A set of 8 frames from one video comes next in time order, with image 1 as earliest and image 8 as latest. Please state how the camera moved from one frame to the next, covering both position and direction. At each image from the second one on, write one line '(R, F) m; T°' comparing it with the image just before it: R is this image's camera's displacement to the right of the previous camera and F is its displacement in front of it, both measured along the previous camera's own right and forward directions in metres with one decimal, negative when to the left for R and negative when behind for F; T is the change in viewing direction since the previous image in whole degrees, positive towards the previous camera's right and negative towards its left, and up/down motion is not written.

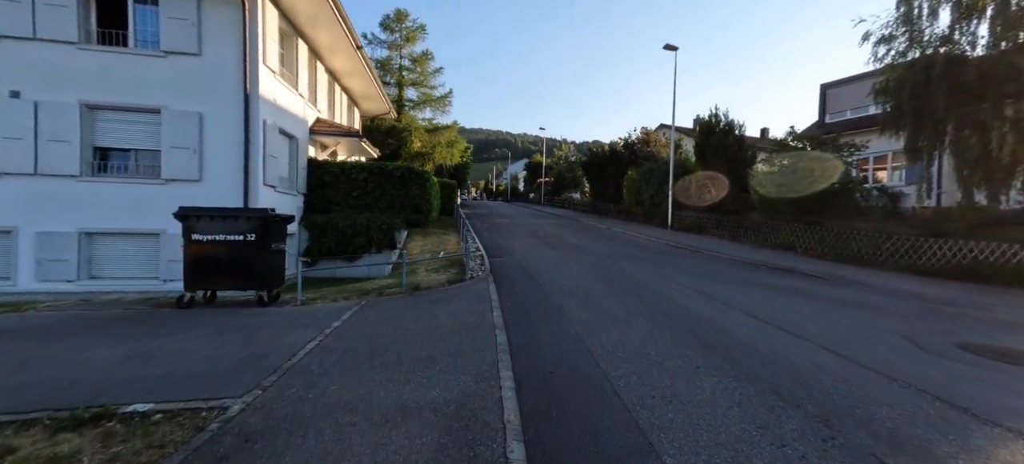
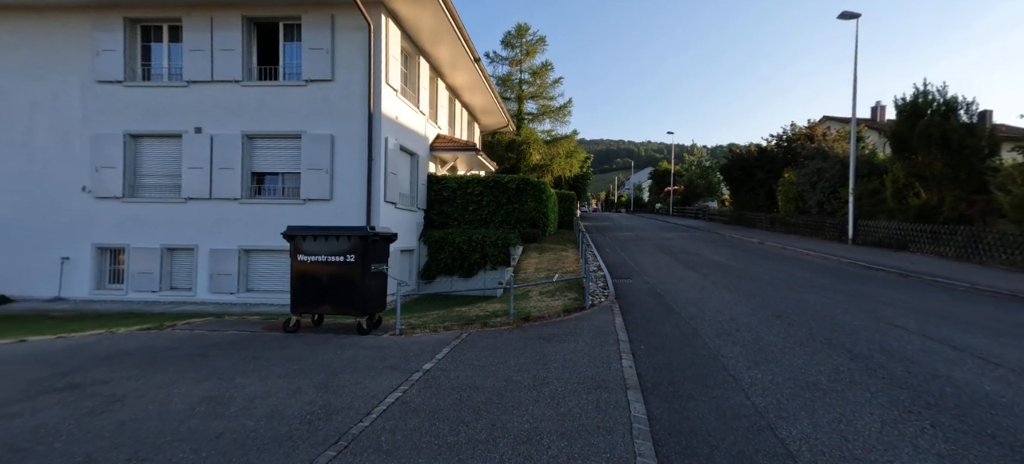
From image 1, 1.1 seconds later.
(-0.1, +0.9) m; -15°
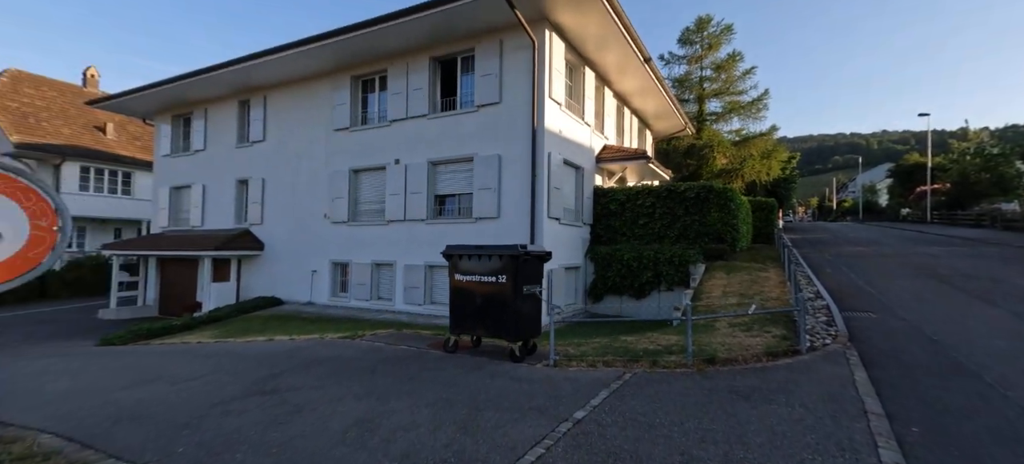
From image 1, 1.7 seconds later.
(0.0, +0.6) m; -21°
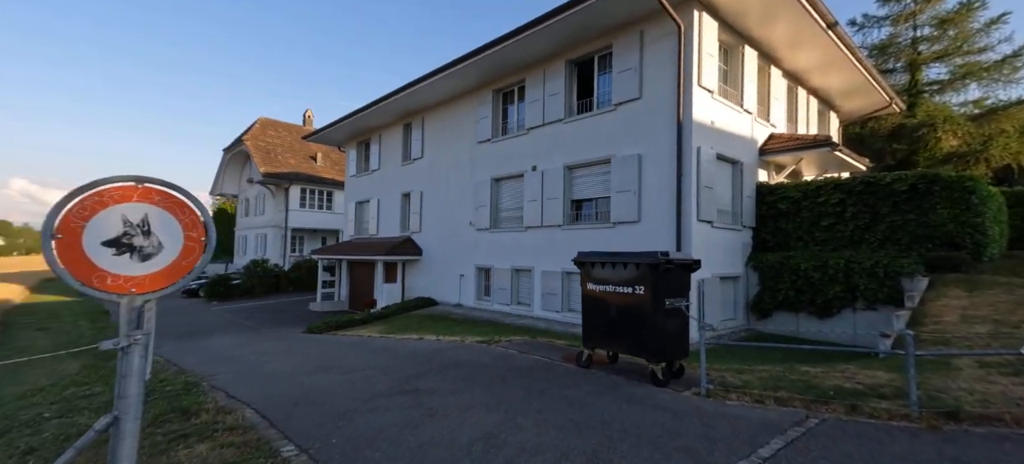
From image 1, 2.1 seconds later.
(0.0, +0.4) m; -17°
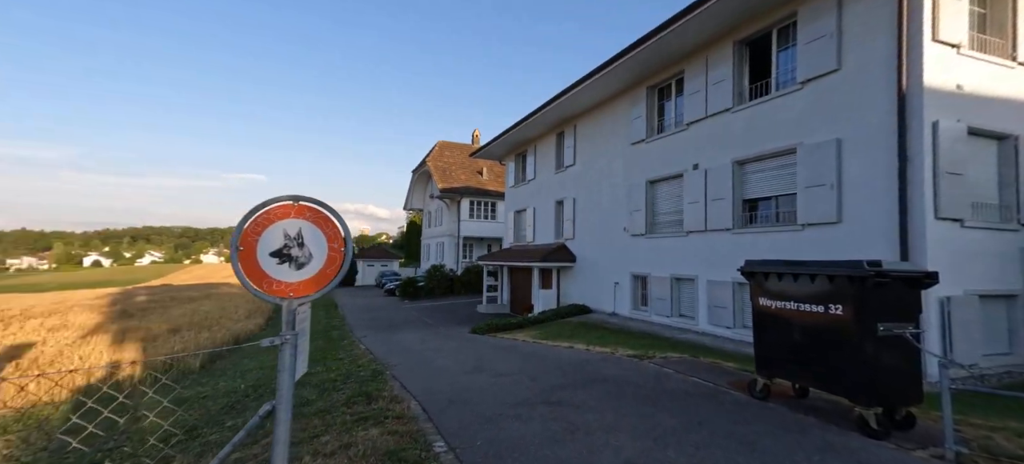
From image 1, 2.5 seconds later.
(+0.1, +0.4) m; -19°
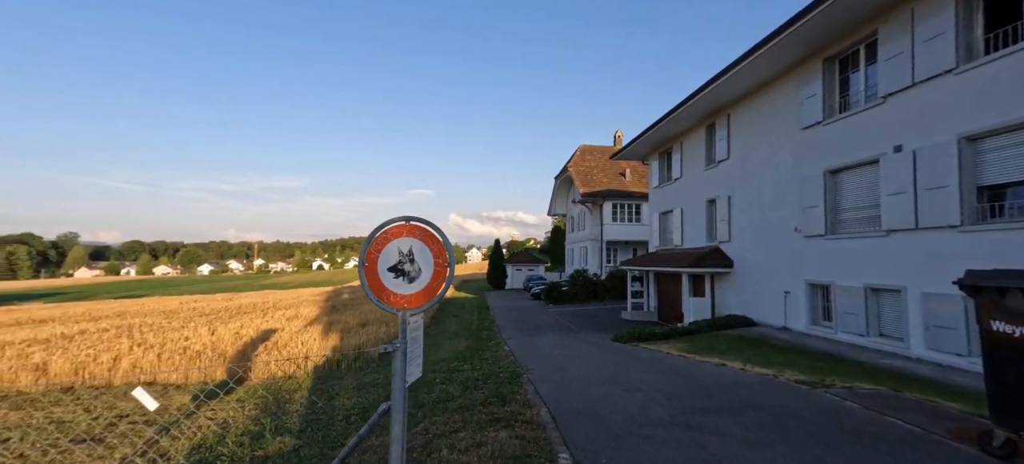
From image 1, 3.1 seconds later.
(+0.3, +0.4) m; -18°
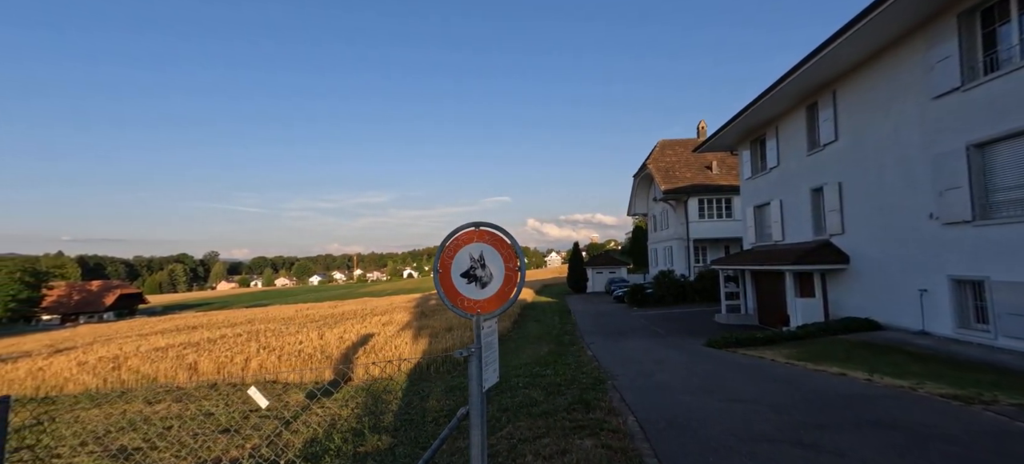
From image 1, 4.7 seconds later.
(0.0, +0.2) m; -10°
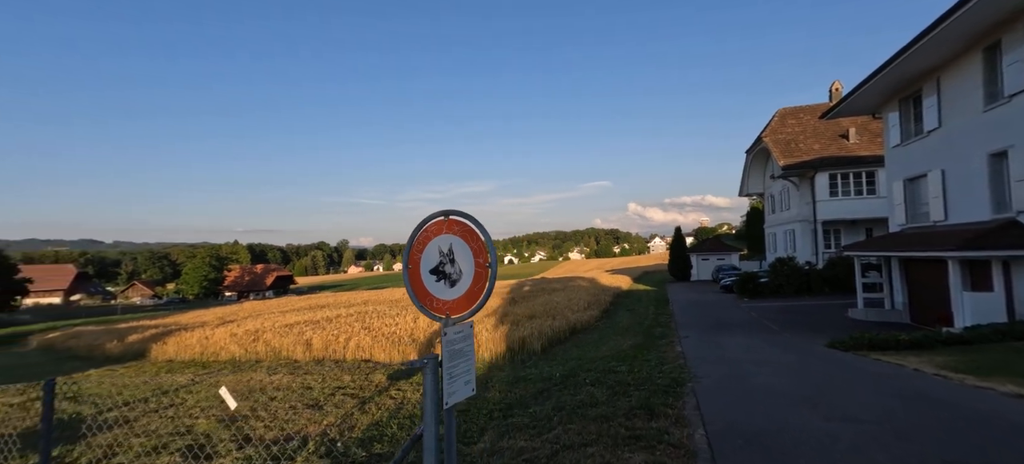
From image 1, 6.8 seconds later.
(+0.9, +0.8) m; -14°
